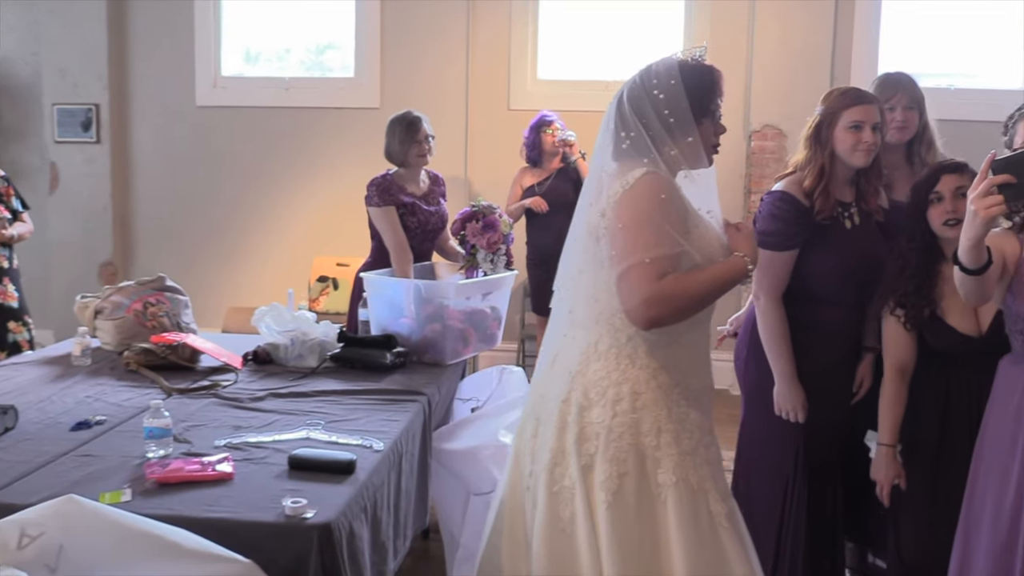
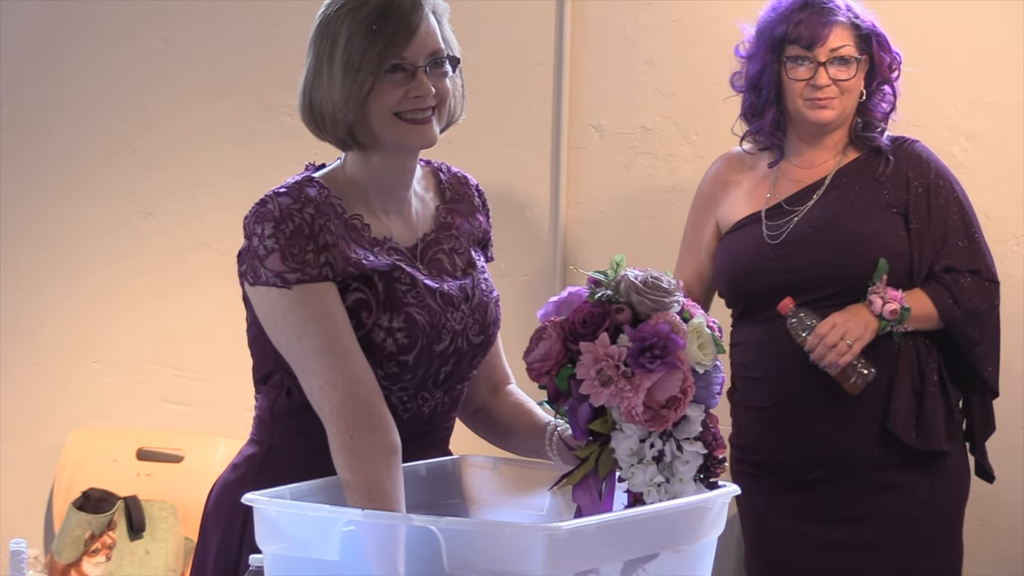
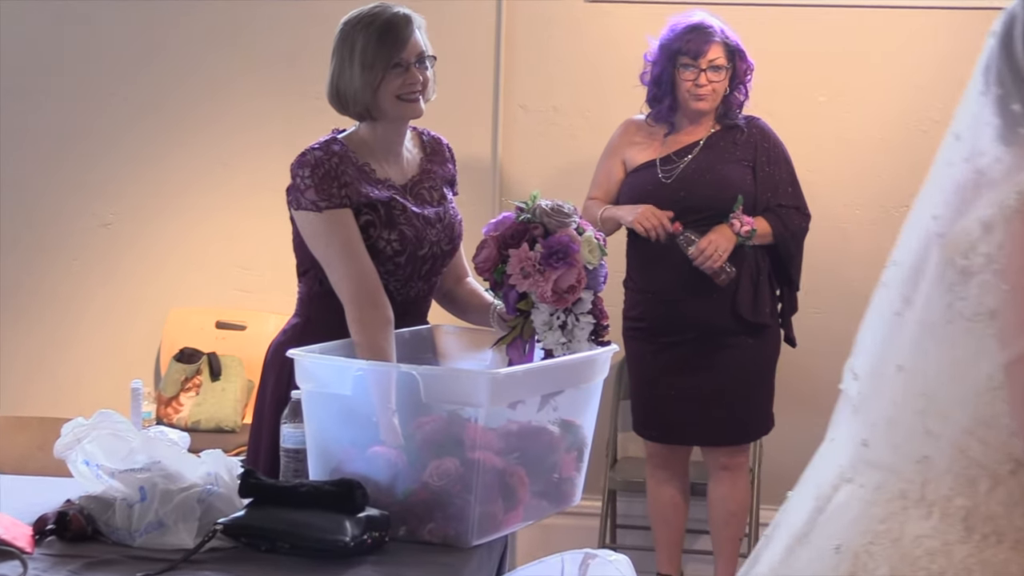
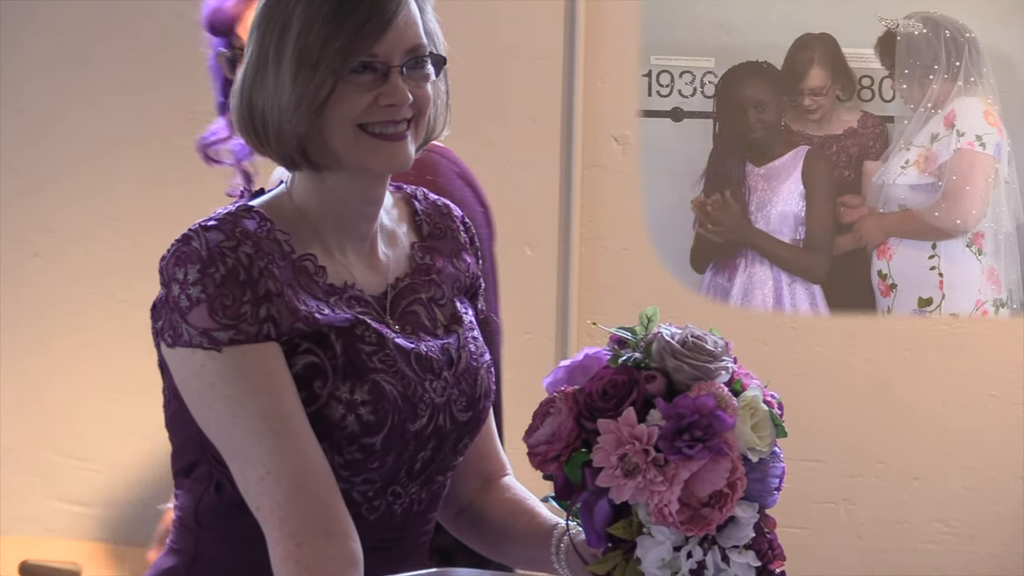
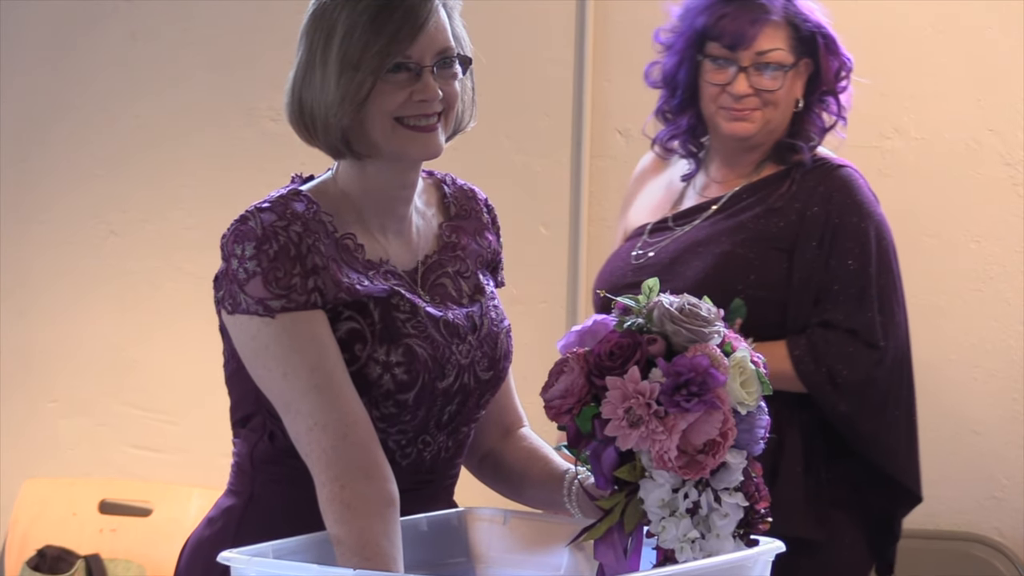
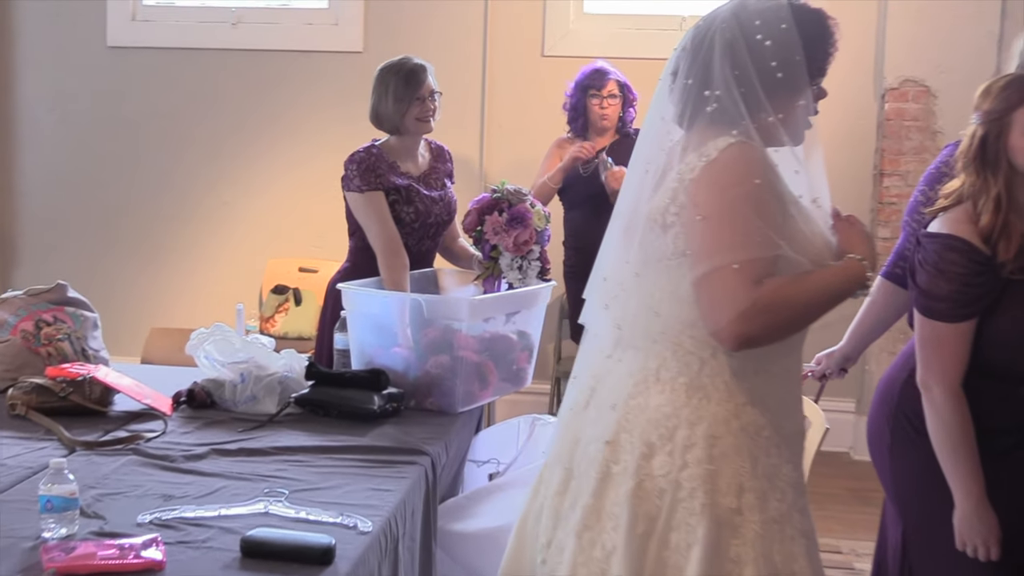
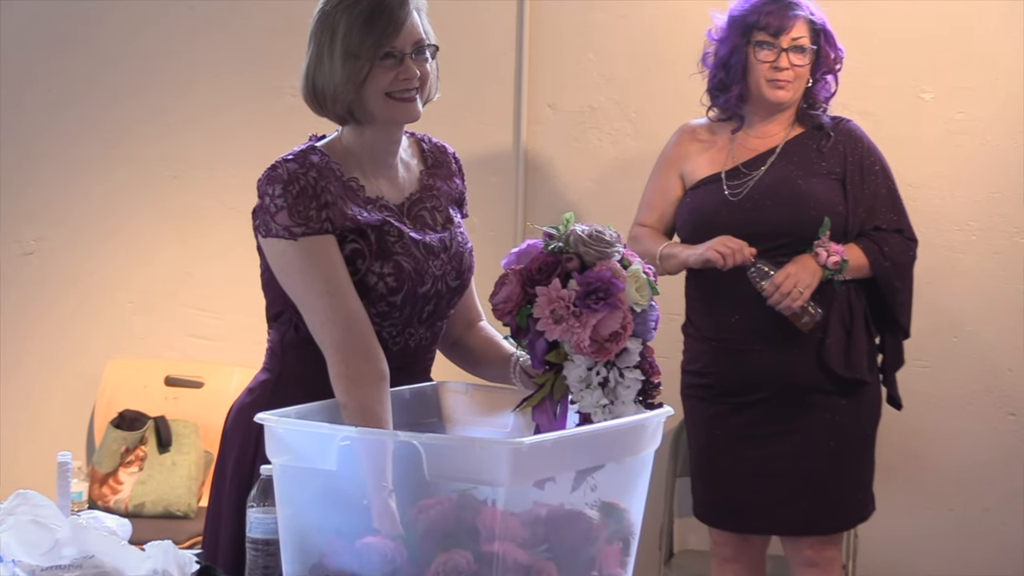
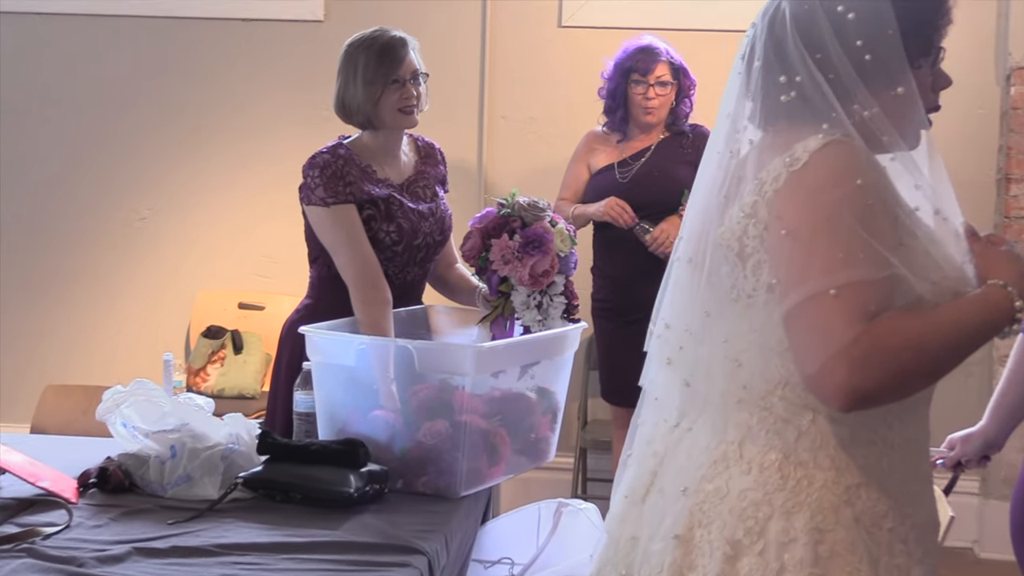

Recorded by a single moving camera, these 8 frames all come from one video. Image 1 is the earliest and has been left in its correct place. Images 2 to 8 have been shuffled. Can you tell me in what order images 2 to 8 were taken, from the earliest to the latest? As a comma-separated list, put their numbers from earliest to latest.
6, 8, 3, 7, 2, 5, 4
